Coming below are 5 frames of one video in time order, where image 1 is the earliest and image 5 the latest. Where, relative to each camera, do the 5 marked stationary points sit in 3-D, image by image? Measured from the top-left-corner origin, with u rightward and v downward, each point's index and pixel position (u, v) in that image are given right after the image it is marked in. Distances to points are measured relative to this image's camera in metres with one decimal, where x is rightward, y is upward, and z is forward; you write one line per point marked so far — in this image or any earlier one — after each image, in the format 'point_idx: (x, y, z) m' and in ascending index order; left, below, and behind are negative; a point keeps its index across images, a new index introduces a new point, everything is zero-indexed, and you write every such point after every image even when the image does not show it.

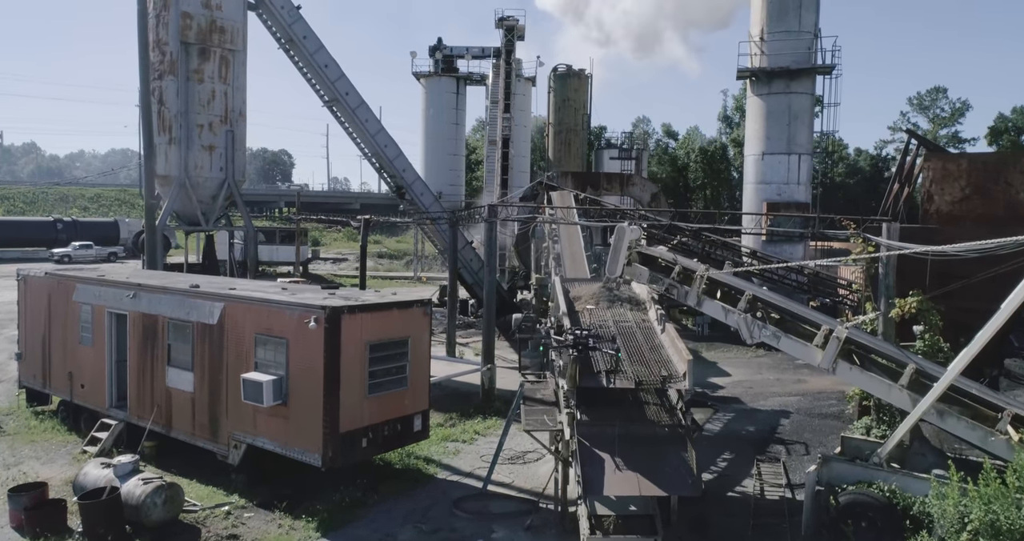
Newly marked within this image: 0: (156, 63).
0: (-8.8, +5.2, +18.3) m
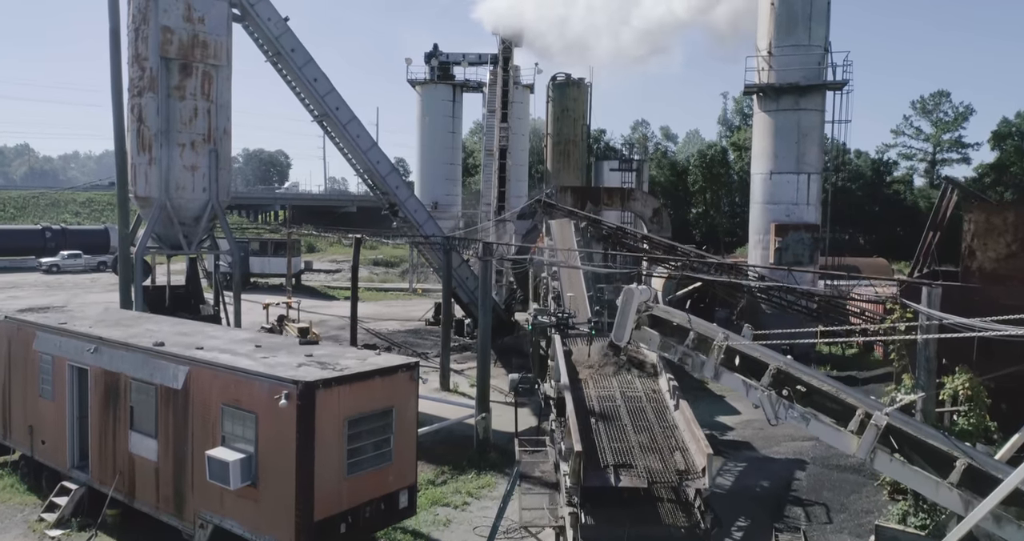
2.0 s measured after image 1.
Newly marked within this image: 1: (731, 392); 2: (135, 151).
0: (-8.9, +4.5, +17.4) m
1: (+4.8, -2.7, +16.1) m
2: (-9.0, +2.8, +17.7) m
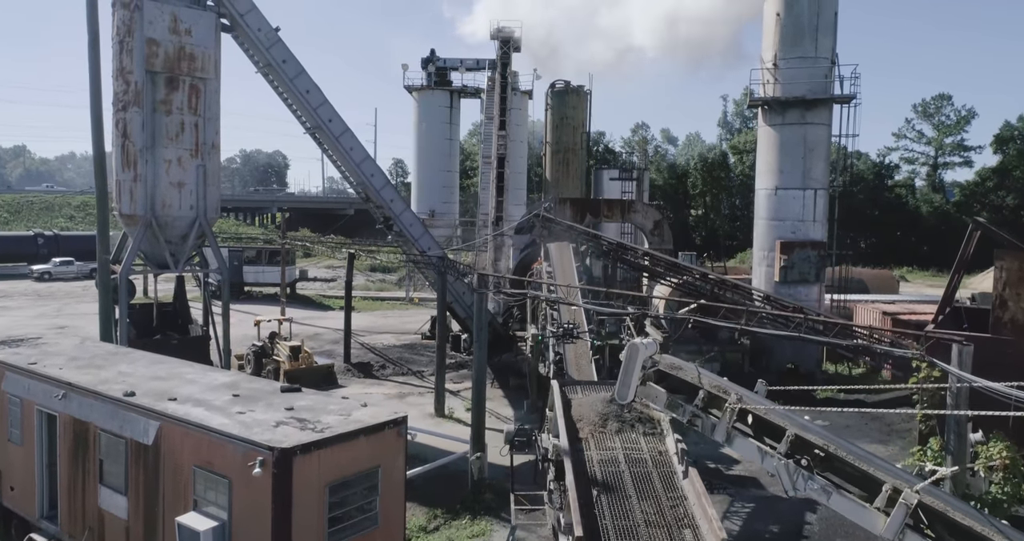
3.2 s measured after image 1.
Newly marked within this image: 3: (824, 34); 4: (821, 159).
0: (-9.0, +4.1, +16.8) m
1: (+4.7, -3.2, +15.5) m
2: (-9.1, +2.4, +17.1) m
3: (+7.8, +6.0, +18.5) m
4: (+7.9, +2.9, +19.0) m
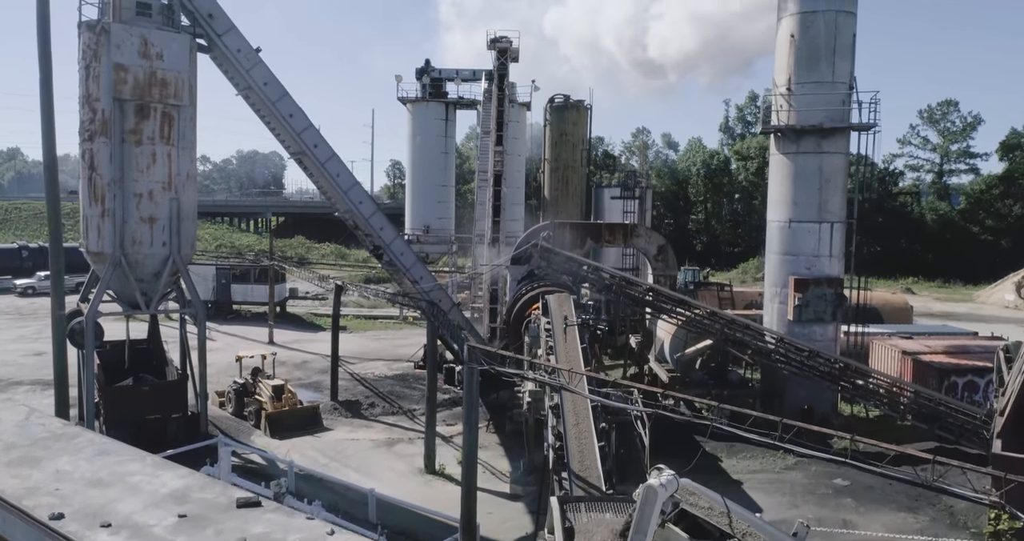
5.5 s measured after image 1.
0: (-9.0, +3.1, +15.6) m
1: (+4.7, -4.1, +14.4) m
2: (-9.2, +1.5, +15.9) m
3: (+7.8, +5.0, +17.3) m
4: (+7.8, +1.9, +17.8) m
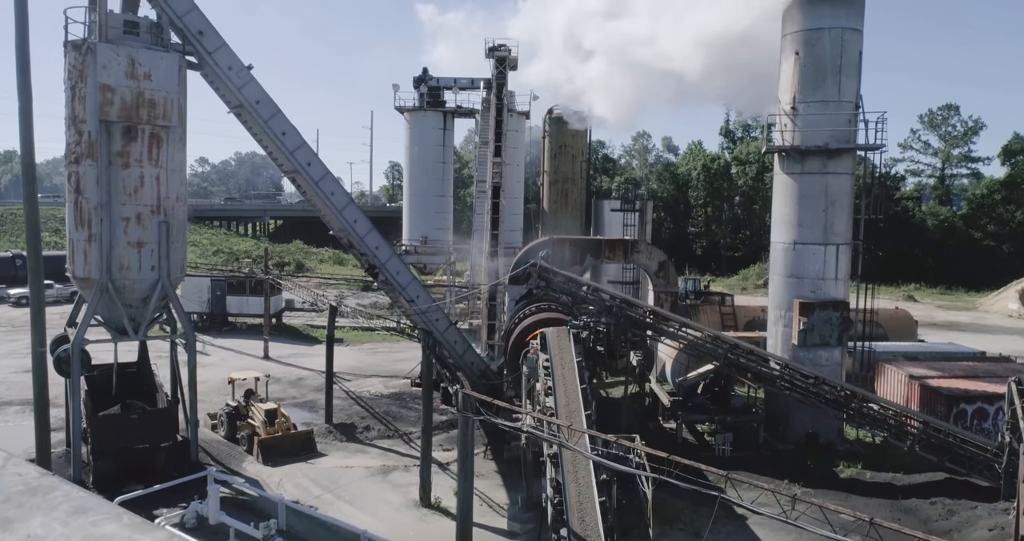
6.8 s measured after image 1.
0: (-9.1, +2.6, +15.2) m
1: (+4.6, -4.7, +14.0) m
2: (-9.2, +0.9, +15.5) m
3: (+7.7, +4.5, +16.9) m
4: (+7.8, +1.4, +17.4) m
